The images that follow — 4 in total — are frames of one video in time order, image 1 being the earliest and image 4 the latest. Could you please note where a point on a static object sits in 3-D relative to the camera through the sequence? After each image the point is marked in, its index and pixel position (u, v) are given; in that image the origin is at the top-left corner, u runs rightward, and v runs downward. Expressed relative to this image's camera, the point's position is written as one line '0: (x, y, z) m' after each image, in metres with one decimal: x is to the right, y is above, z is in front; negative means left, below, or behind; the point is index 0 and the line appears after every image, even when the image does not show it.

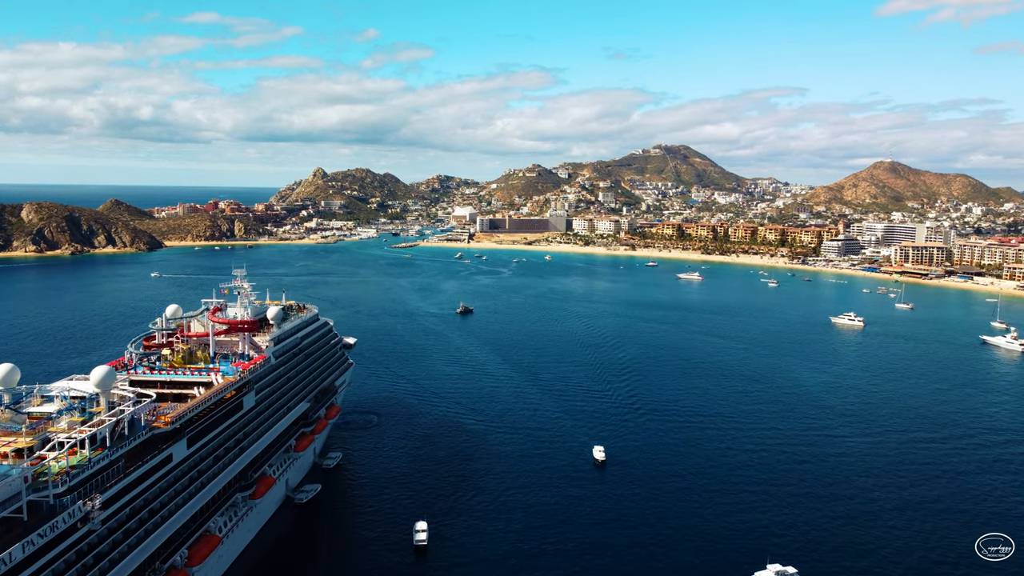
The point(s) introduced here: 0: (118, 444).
0: (-10.6, -4.2, +17.4) m
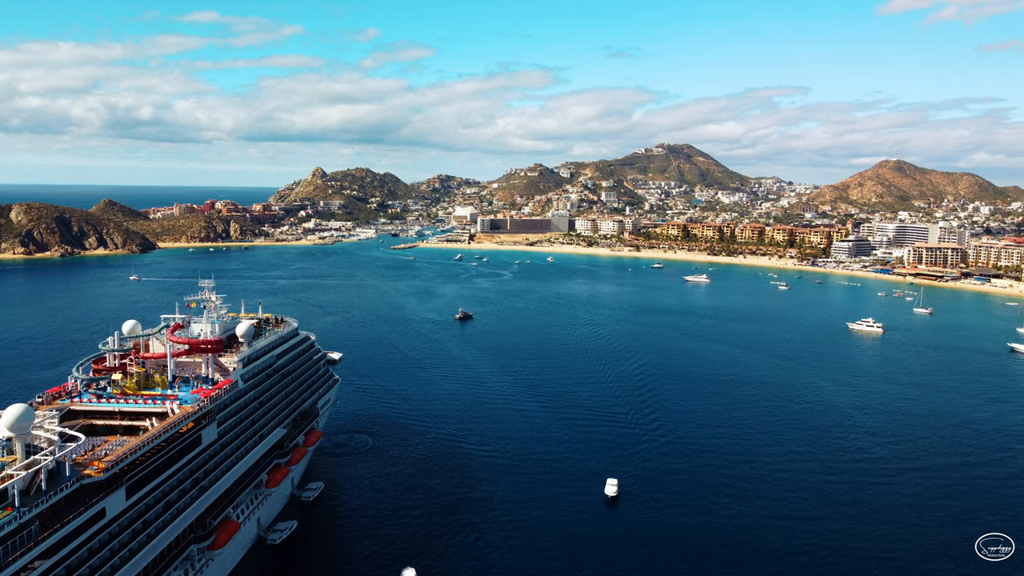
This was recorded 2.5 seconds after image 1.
0: (-10.6, -4.7, +14.3) m
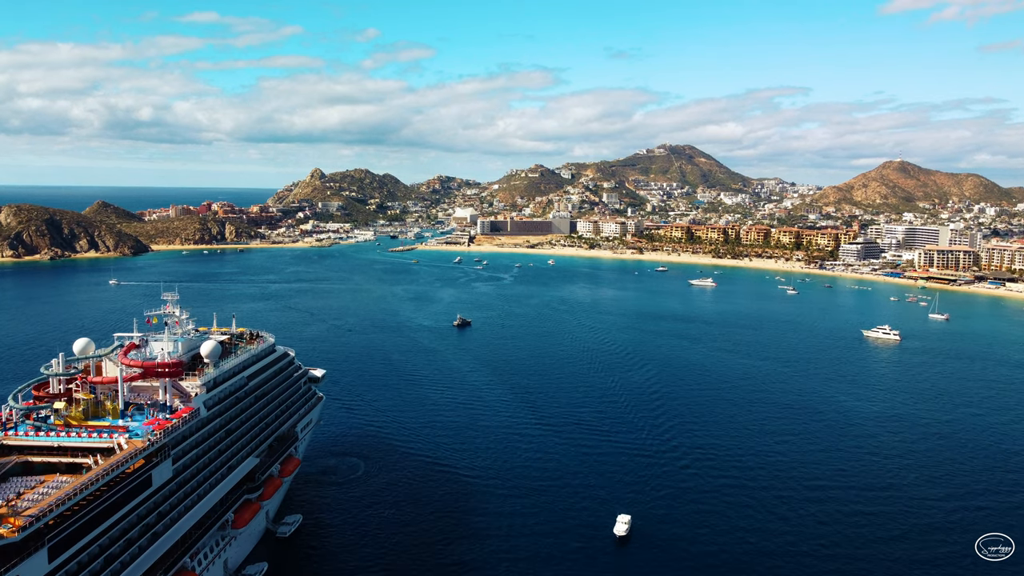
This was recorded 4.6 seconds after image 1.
0: (-10.7, -5.2, +11.7) m
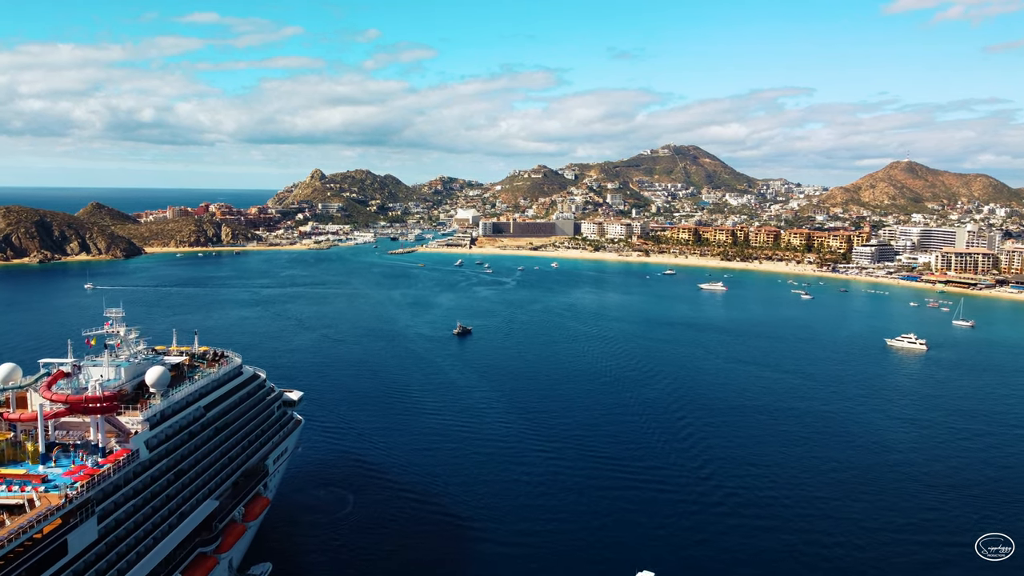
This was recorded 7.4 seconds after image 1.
0: (-10.7, -5.6, +8.4) m
